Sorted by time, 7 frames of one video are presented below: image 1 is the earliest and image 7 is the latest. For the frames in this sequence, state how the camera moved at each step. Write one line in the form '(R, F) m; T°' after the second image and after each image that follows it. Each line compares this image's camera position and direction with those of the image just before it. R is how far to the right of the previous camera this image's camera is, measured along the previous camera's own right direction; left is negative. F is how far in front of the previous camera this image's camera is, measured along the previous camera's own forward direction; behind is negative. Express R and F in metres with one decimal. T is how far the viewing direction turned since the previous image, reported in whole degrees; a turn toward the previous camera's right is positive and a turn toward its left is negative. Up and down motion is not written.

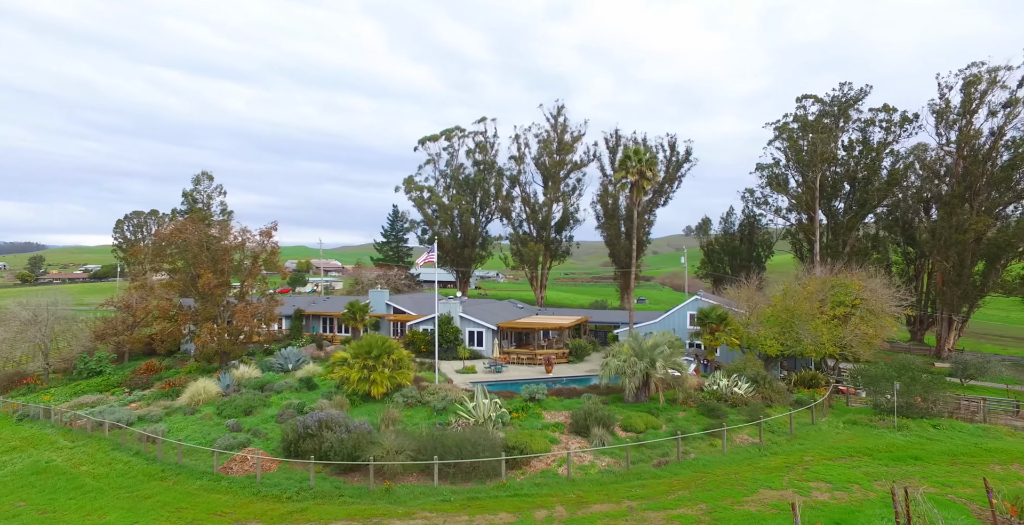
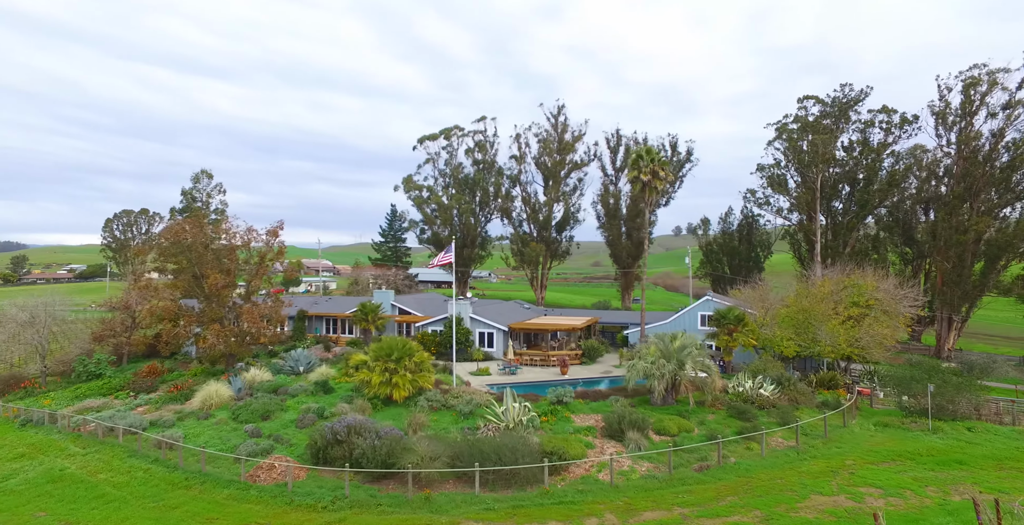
(-1.3, +0.4) m; +1°
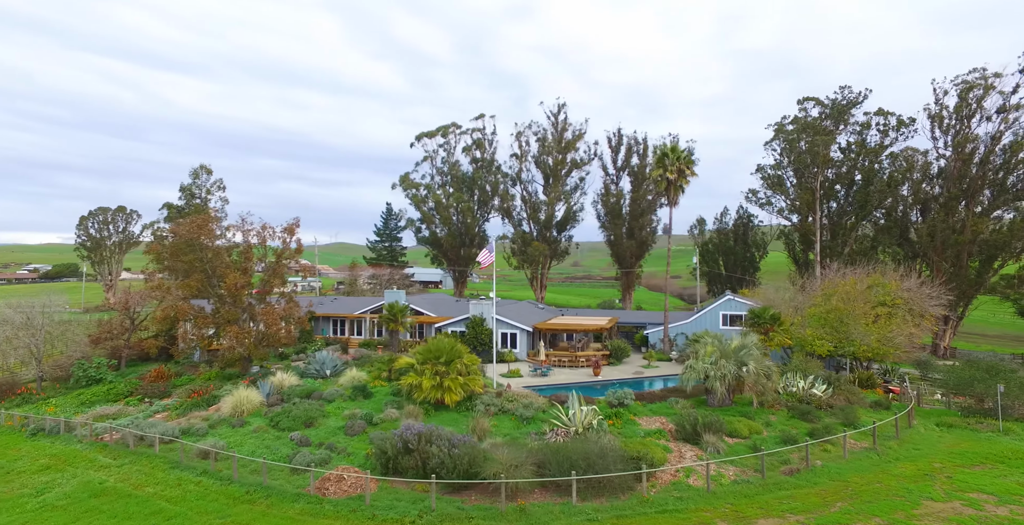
(-2.8, +0.8) m; +3°
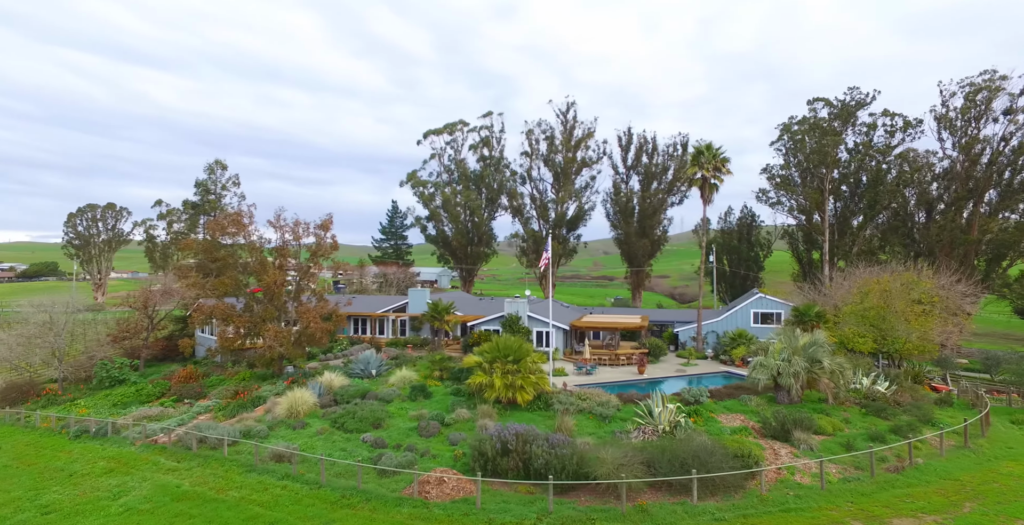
(-3.1, +0.4) m; +2°
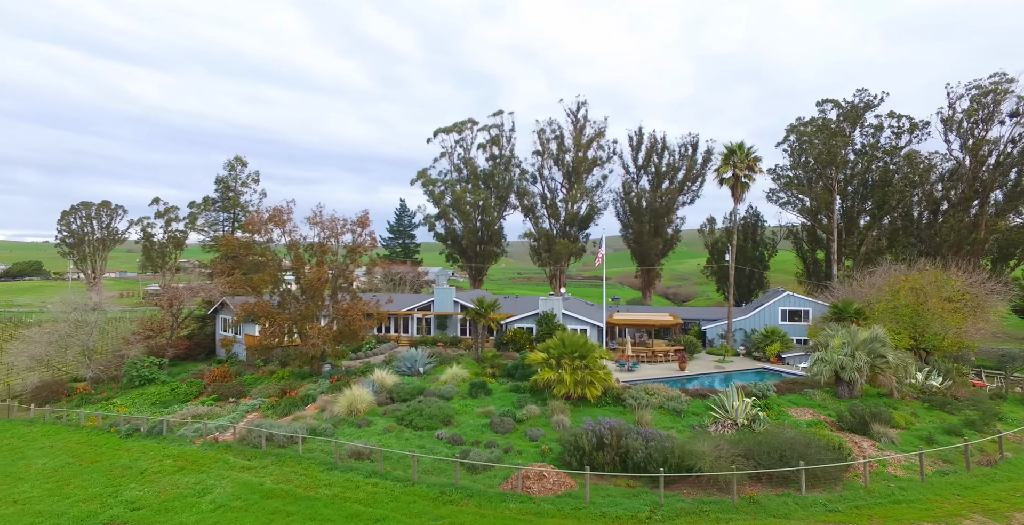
(-2.8, +0.1) m; +2°
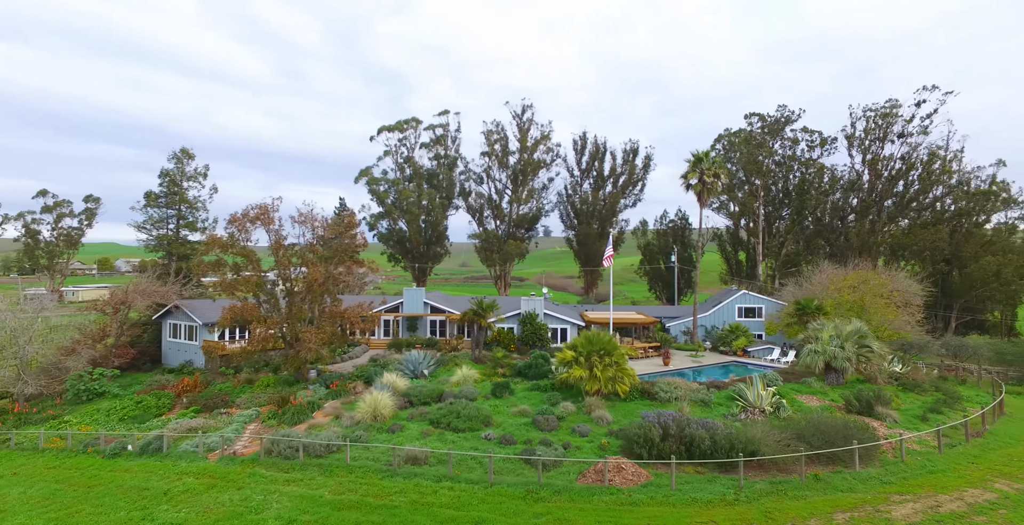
(-4.4, 0.0) m; +9°
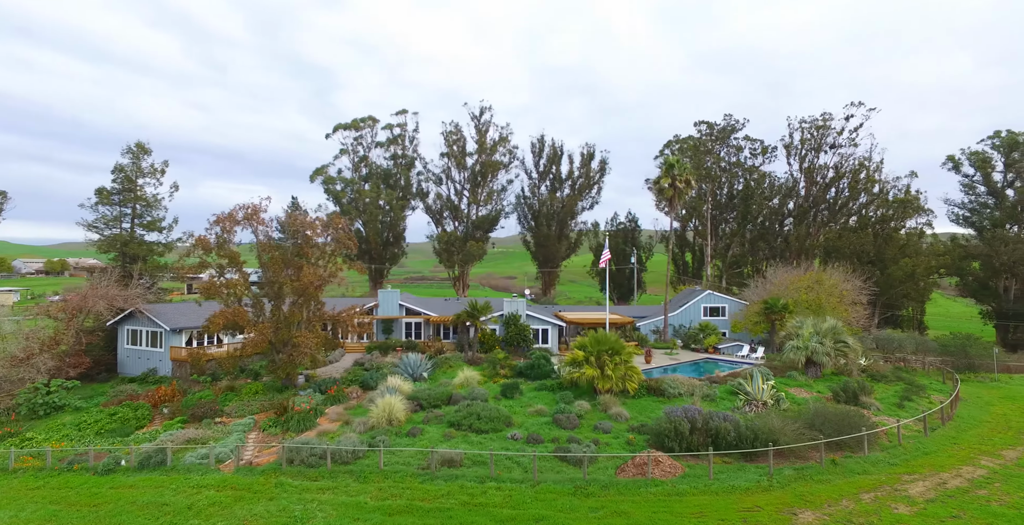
(-2.9, -0.3) m; +7°
